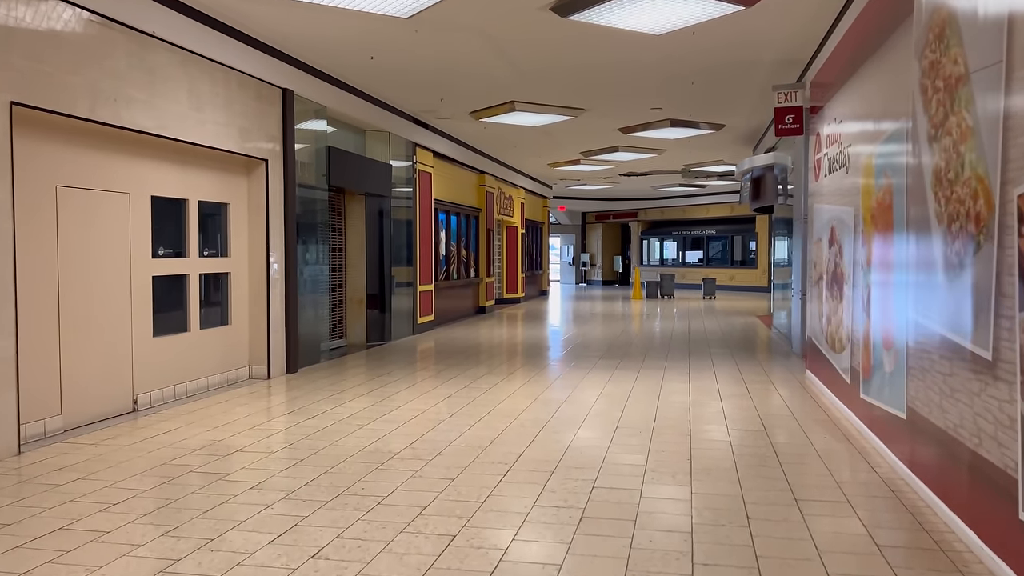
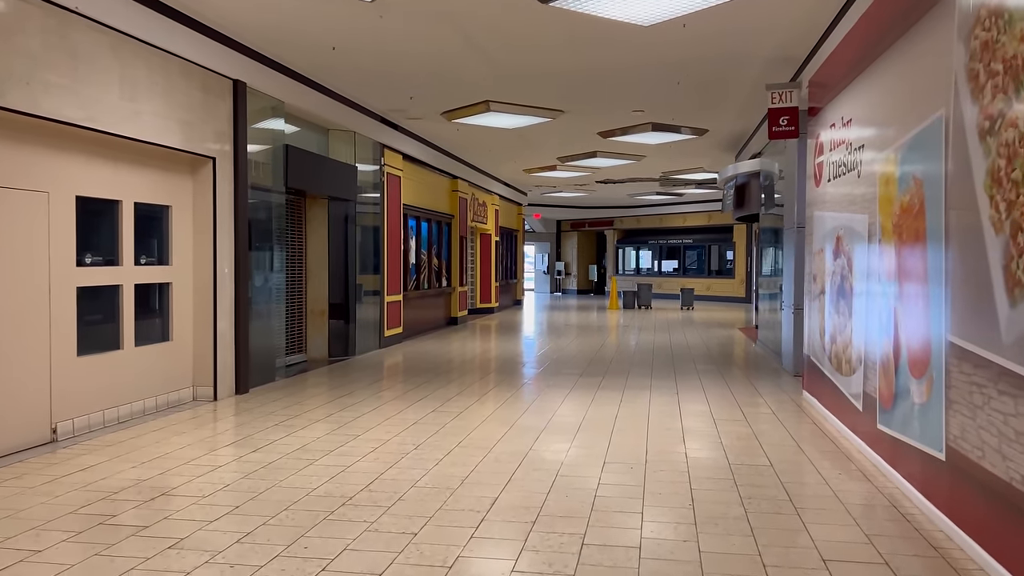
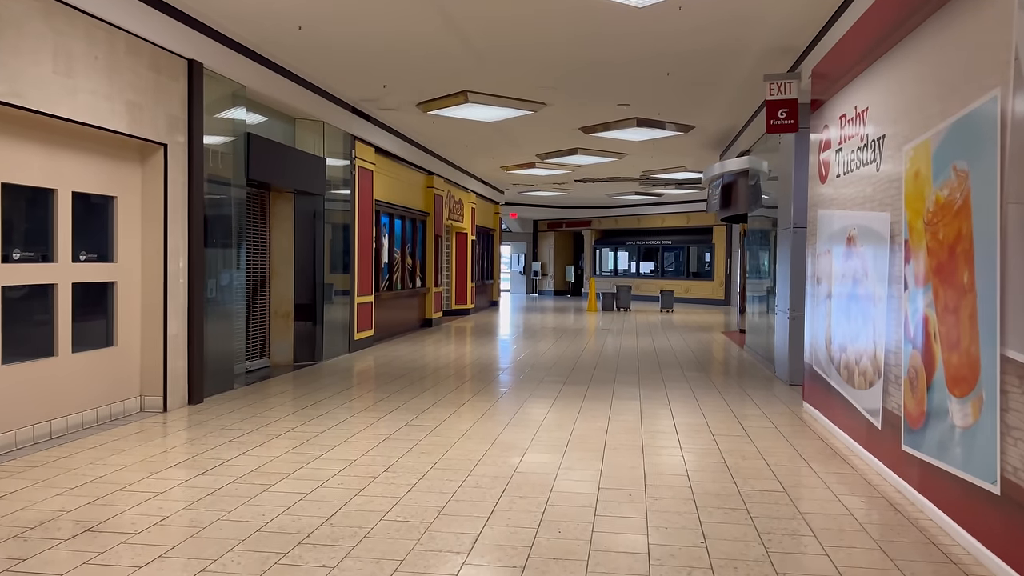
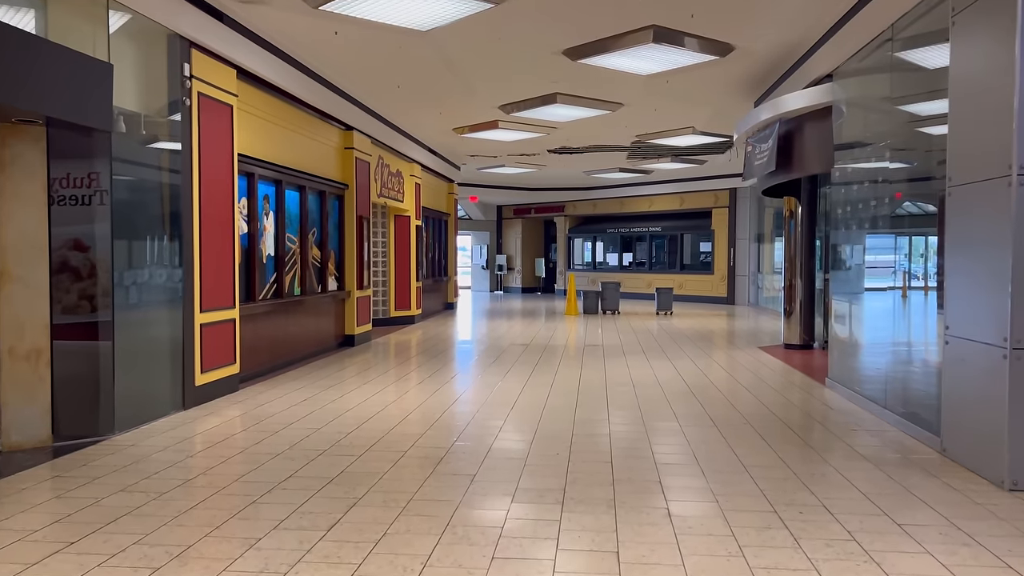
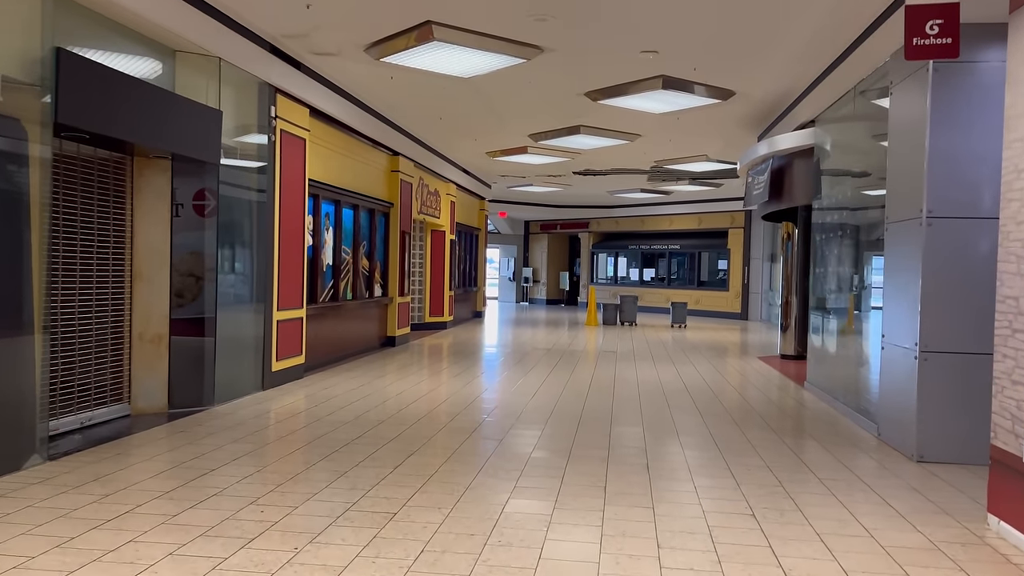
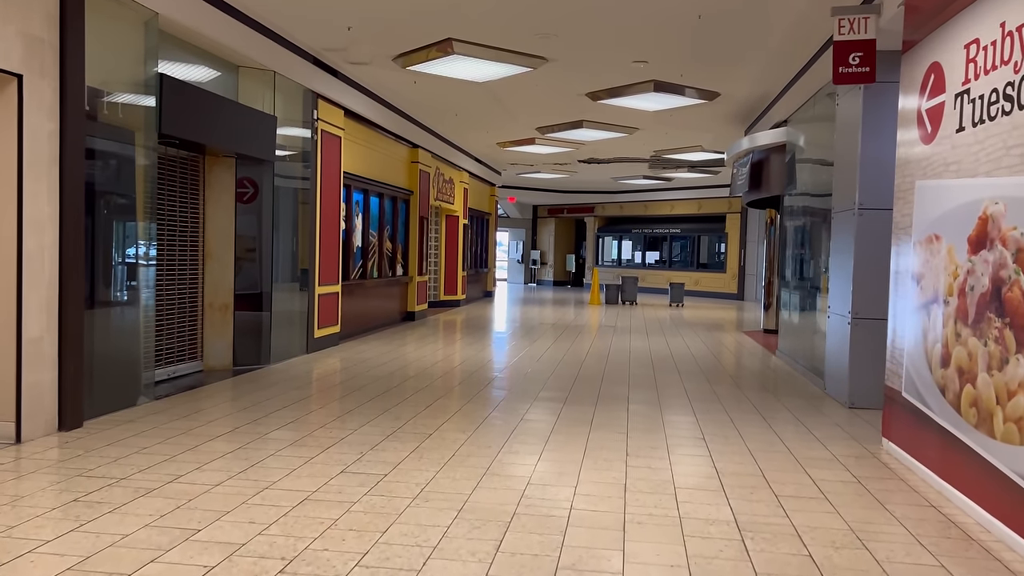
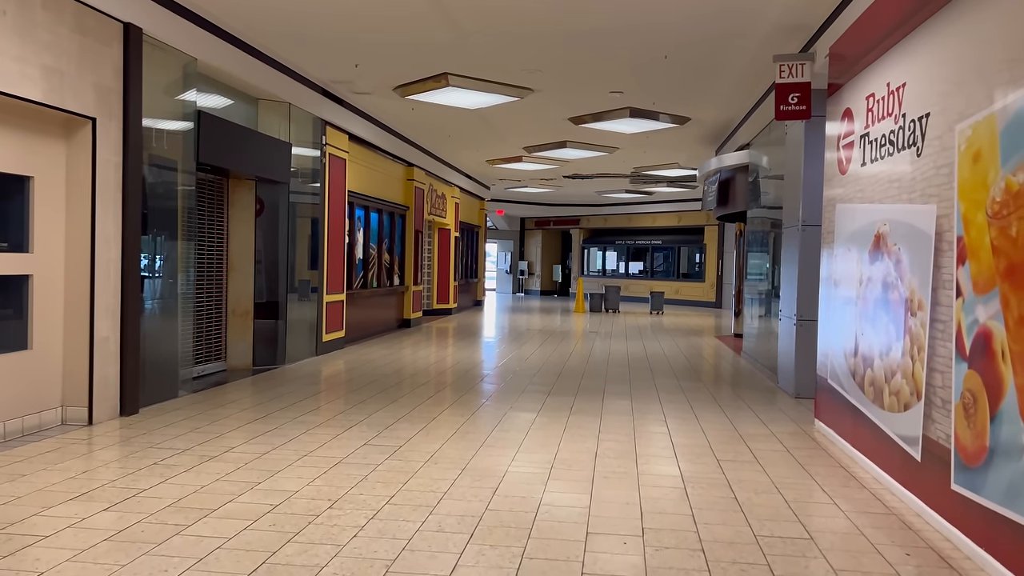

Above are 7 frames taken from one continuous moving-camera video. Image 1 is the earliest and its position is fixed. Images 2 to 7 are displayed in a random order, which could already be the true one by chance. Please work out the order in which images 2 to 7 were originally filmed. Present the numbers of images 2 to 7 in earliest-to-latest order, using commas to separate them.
2, 3, 7, 6, 5, 4
